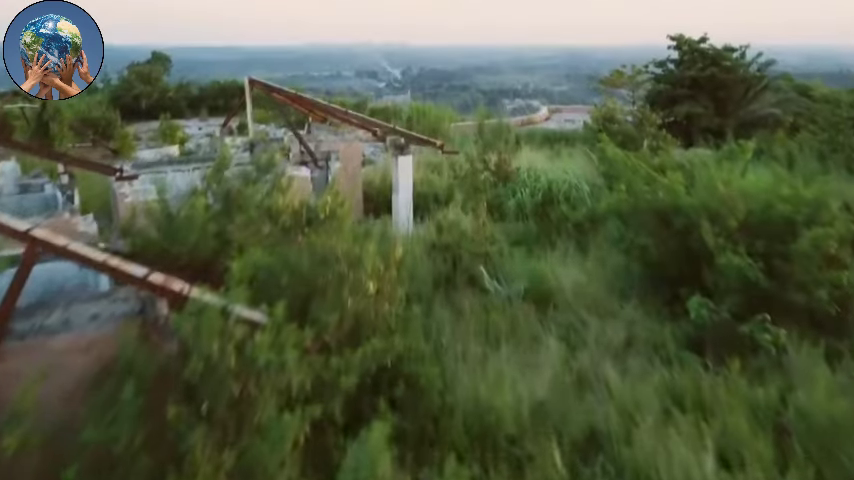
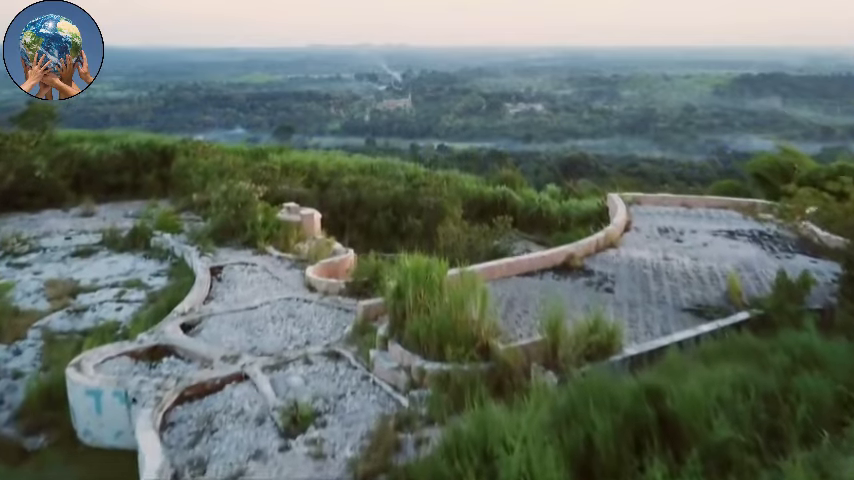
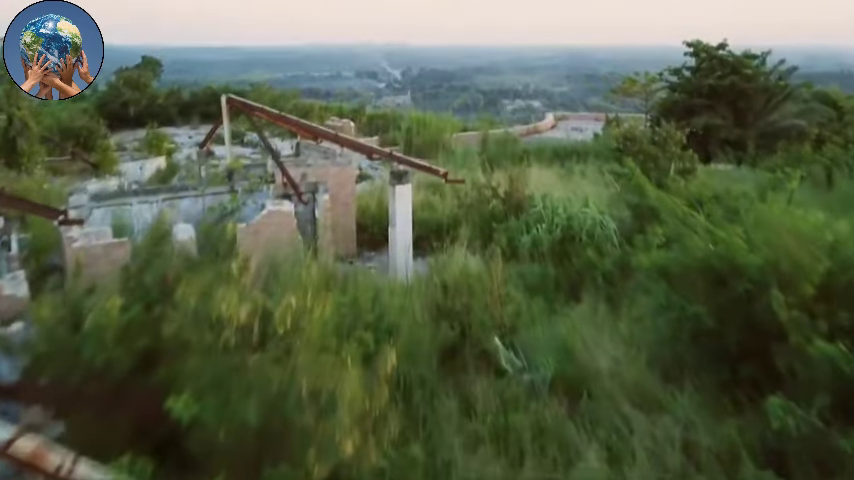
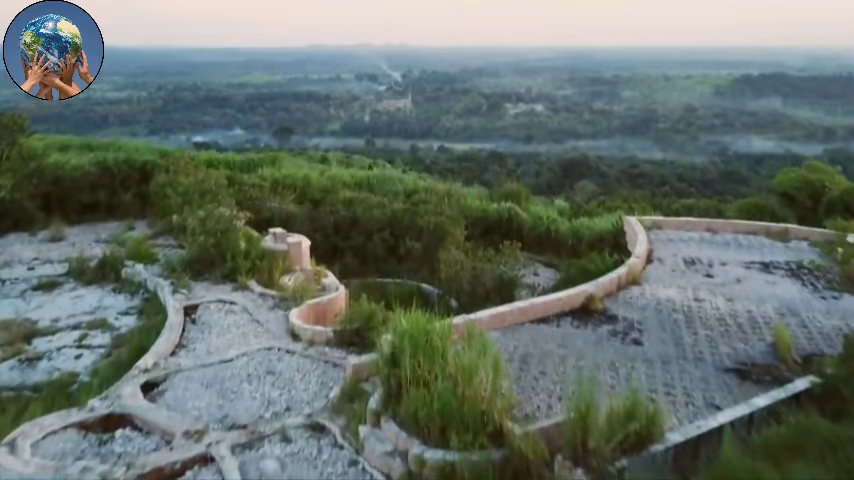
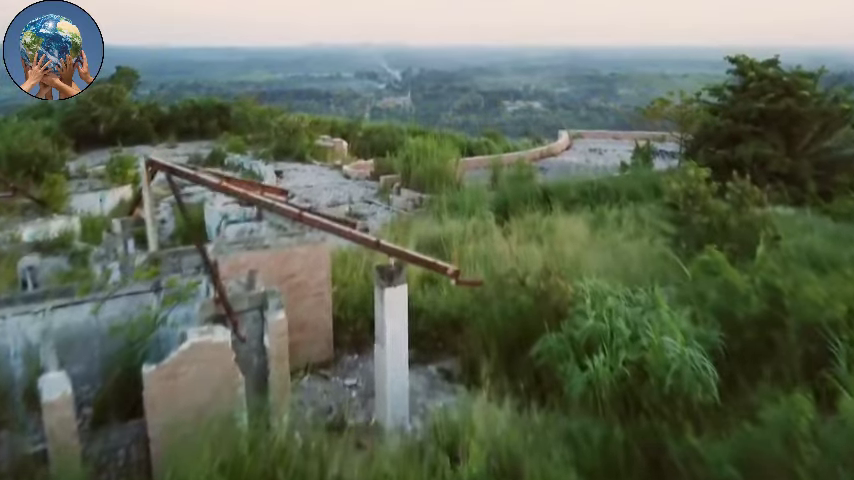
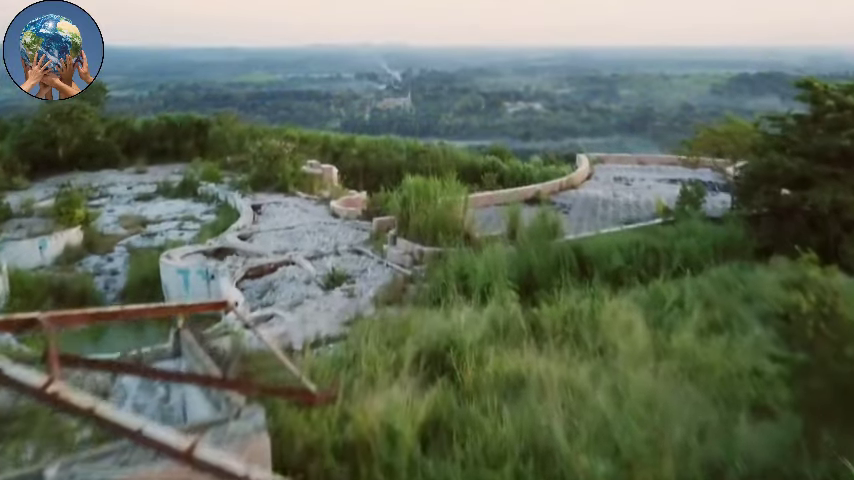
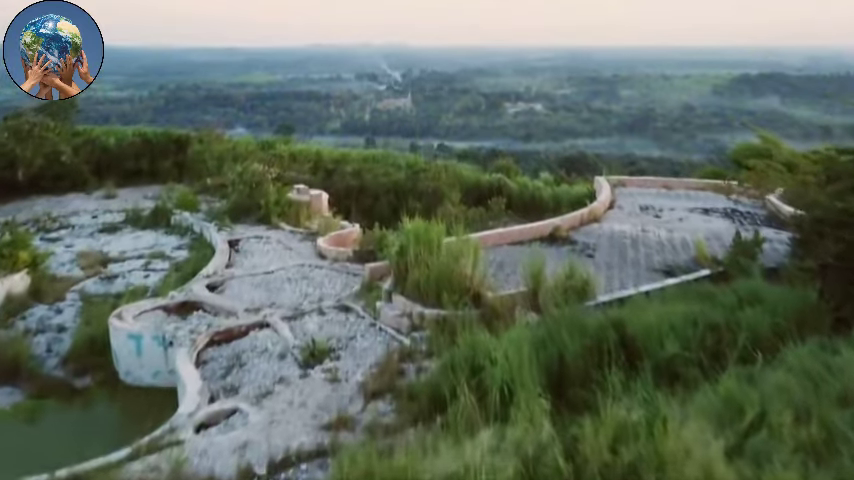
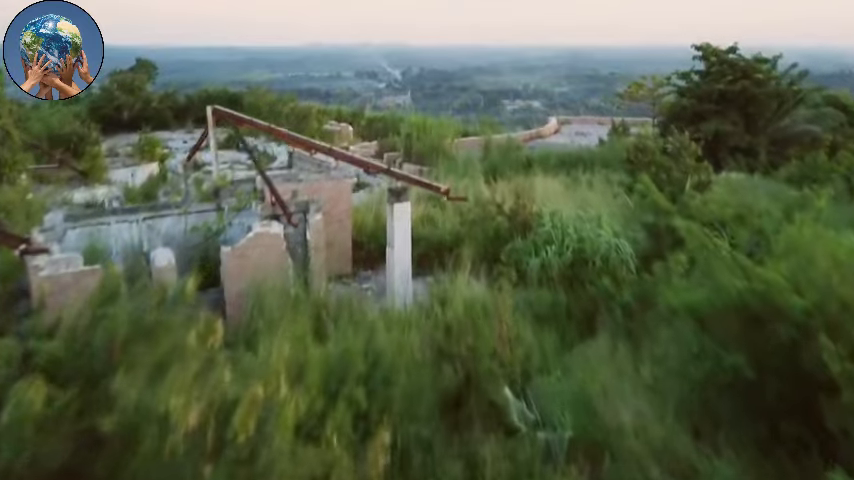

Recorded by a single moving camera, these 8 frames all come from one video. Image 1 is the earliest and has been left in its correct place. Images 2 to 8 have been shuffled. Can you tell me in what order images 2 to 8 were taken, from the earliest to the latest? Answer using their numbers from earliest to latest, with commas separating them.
3, 8, 5, 6, 7, 2, 4
